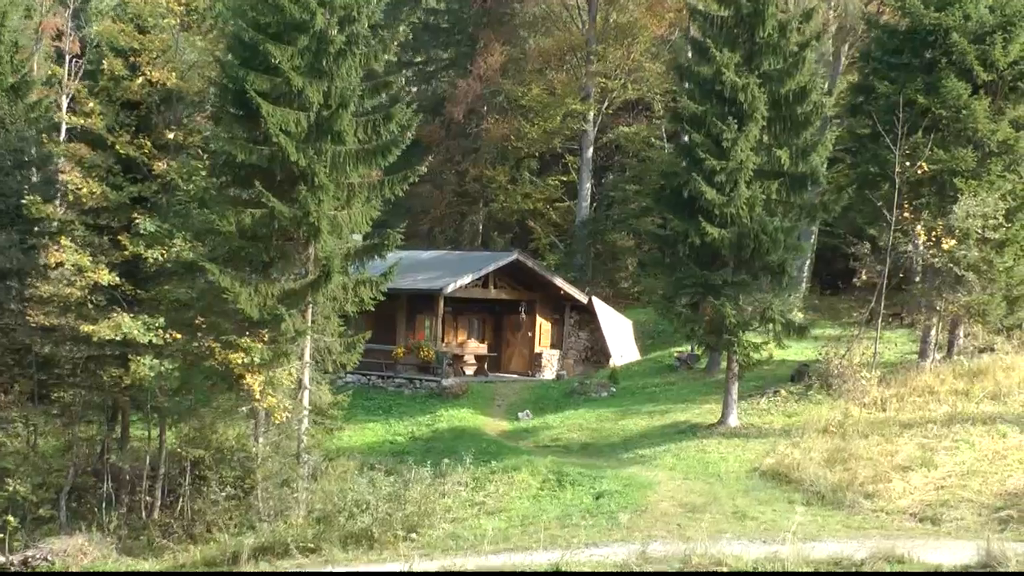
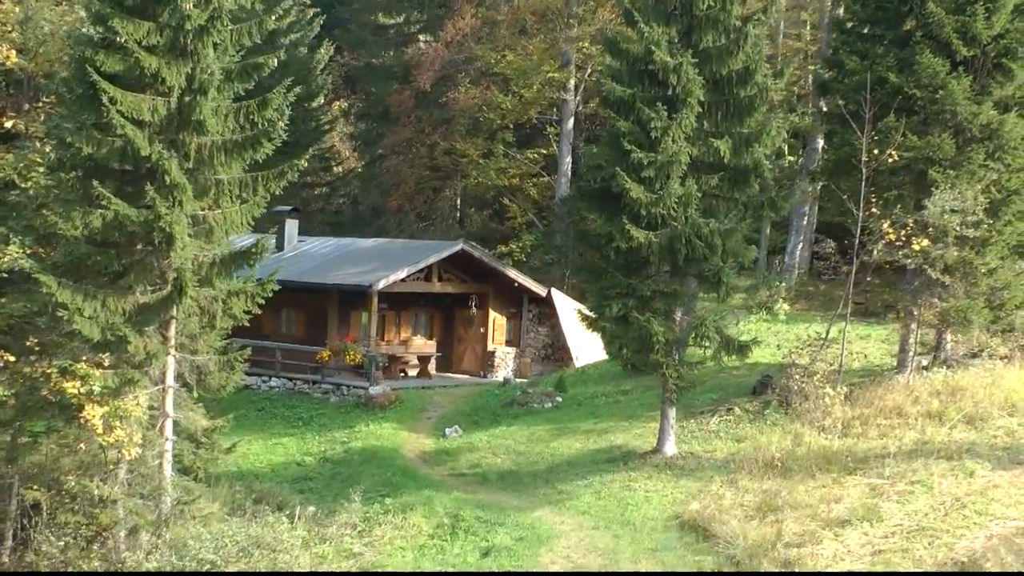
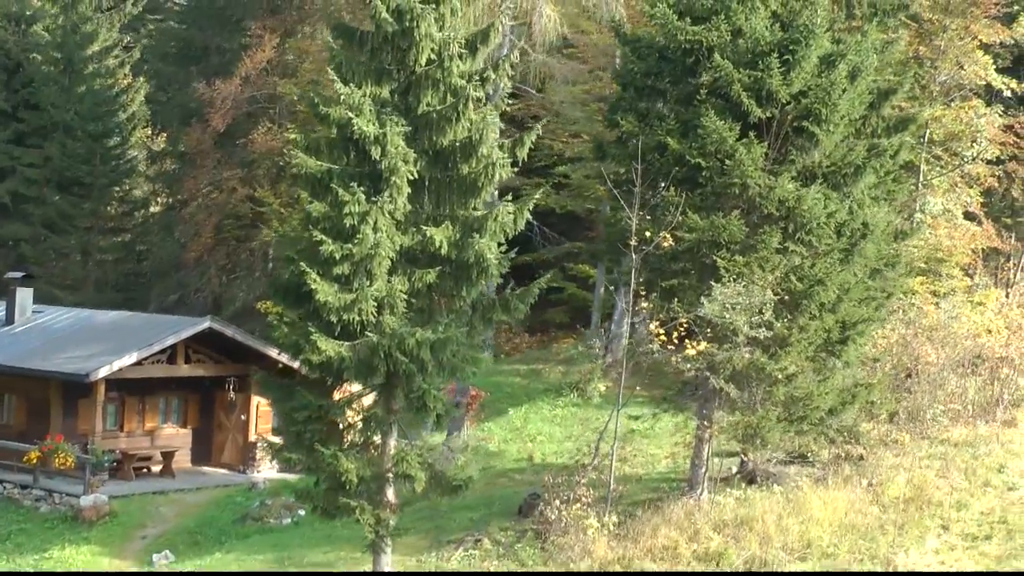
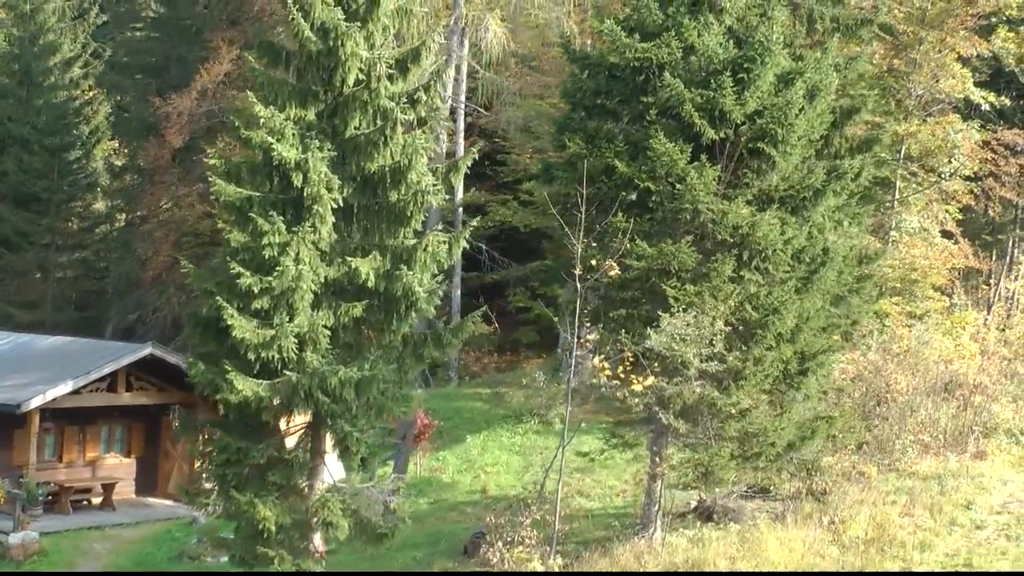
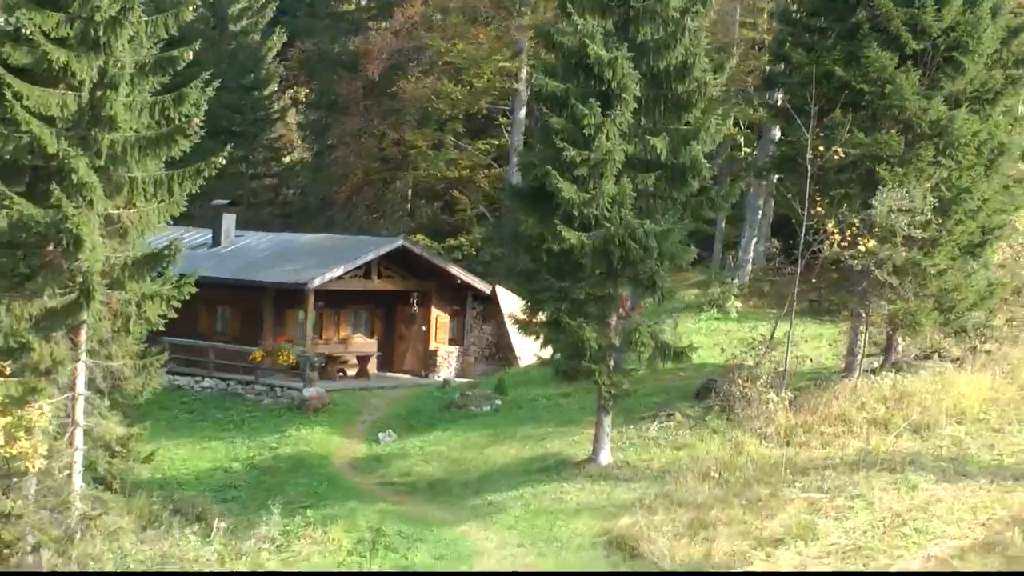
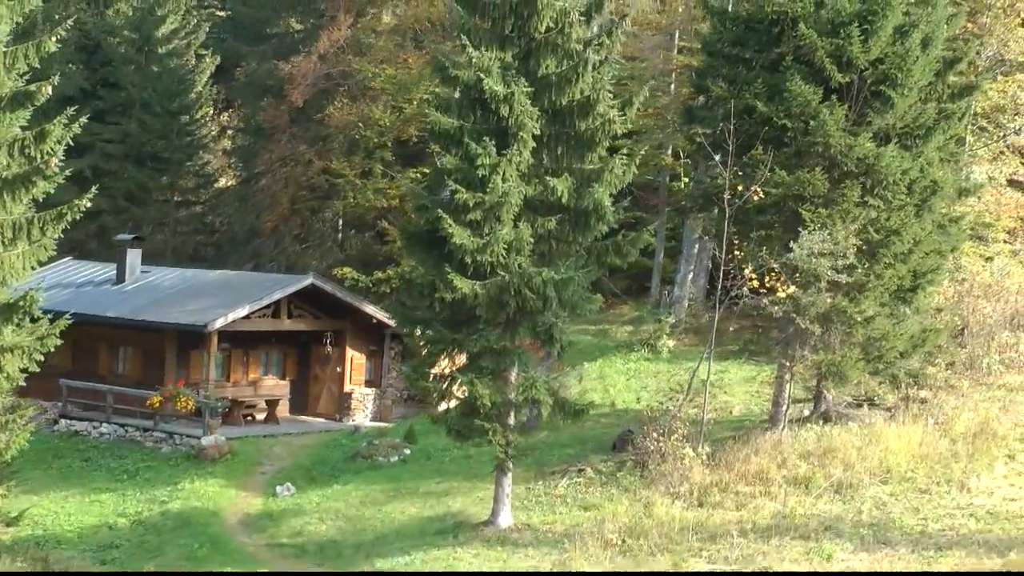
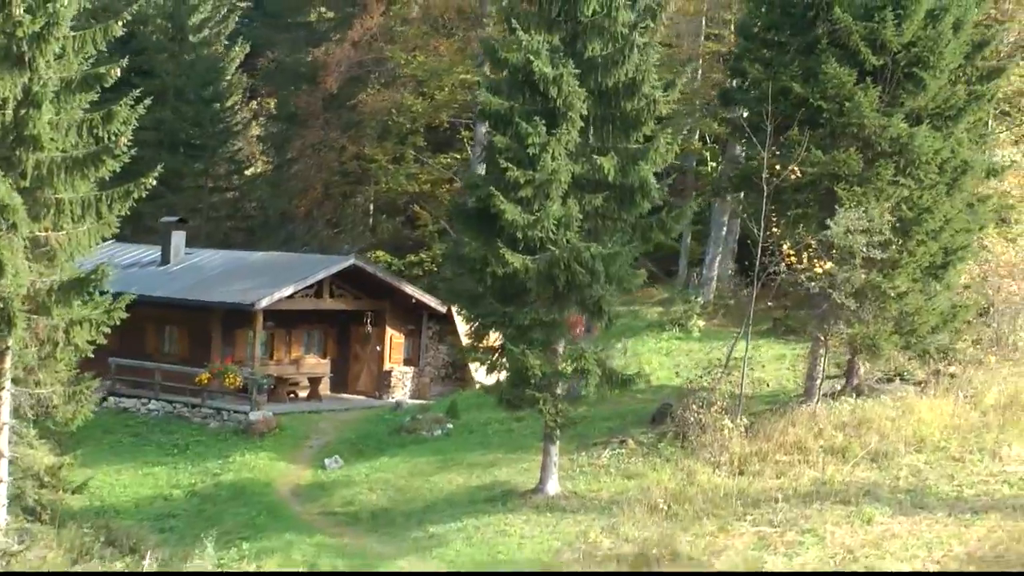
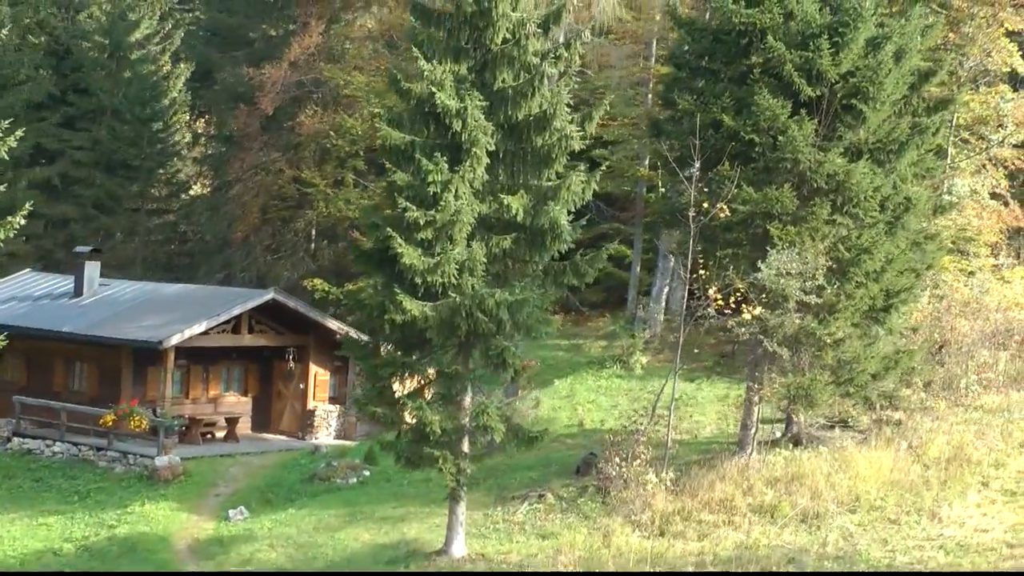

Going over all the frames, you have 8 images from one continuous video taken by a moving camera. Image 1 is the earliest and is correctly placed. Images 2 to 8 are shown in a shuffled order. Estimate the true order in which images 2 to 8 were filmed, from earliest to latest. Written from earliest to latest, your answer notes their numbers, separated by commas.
2, 5, 7, 6, 8, 3, 4
